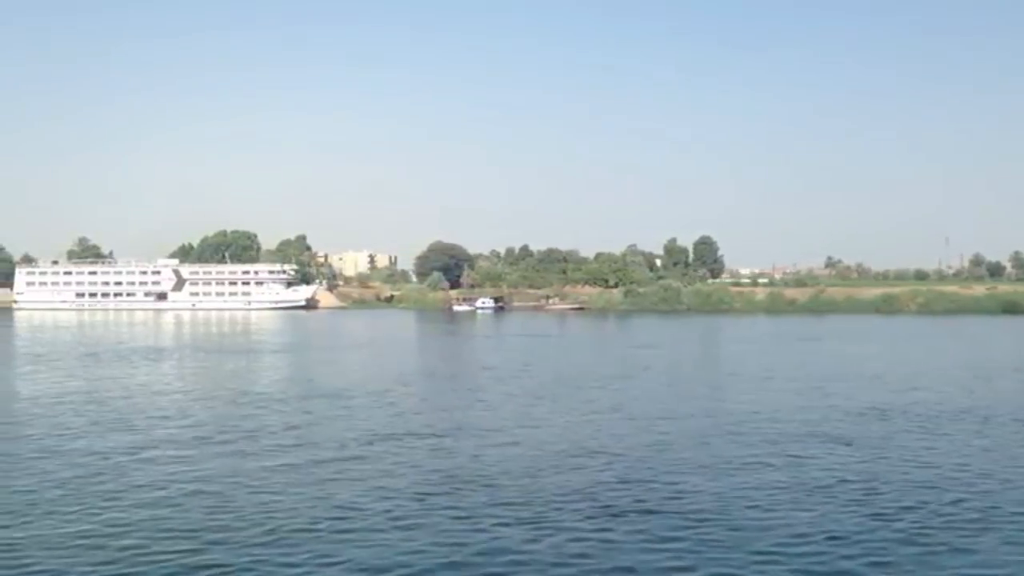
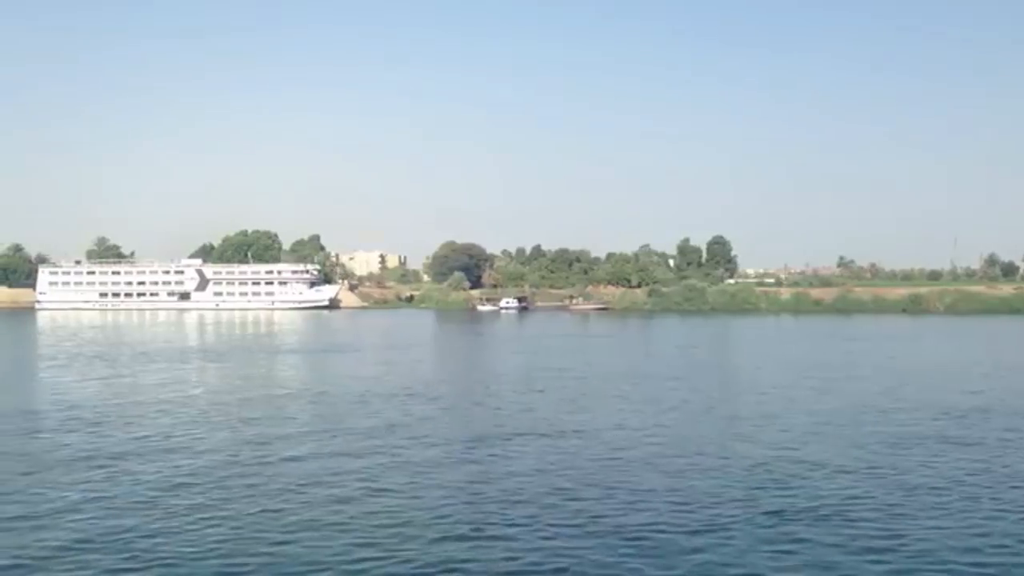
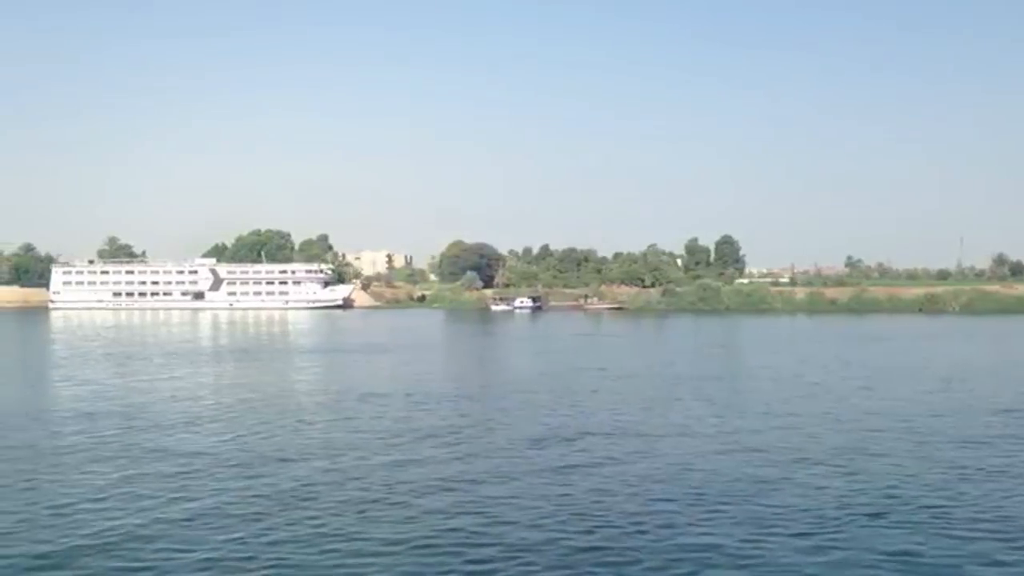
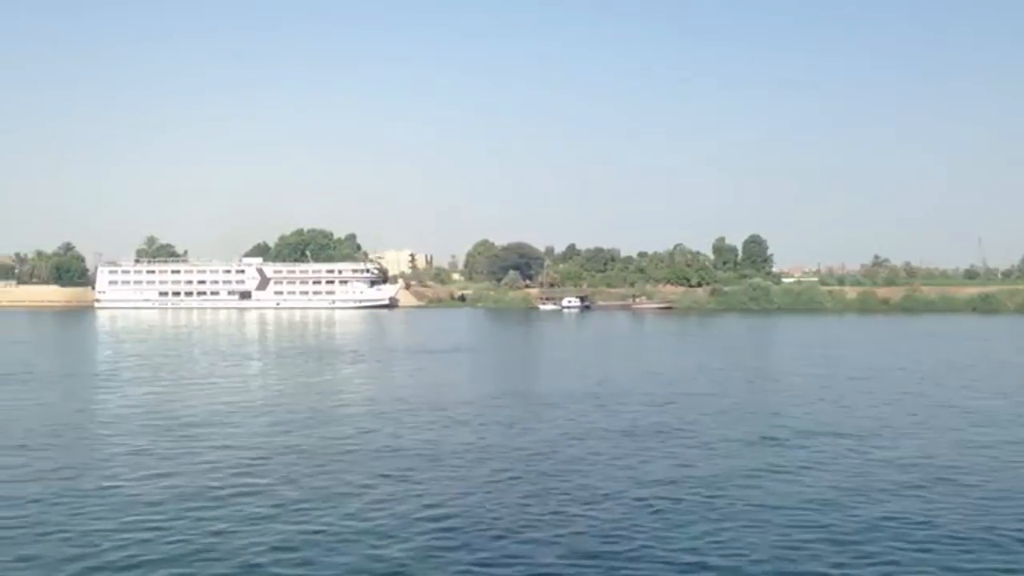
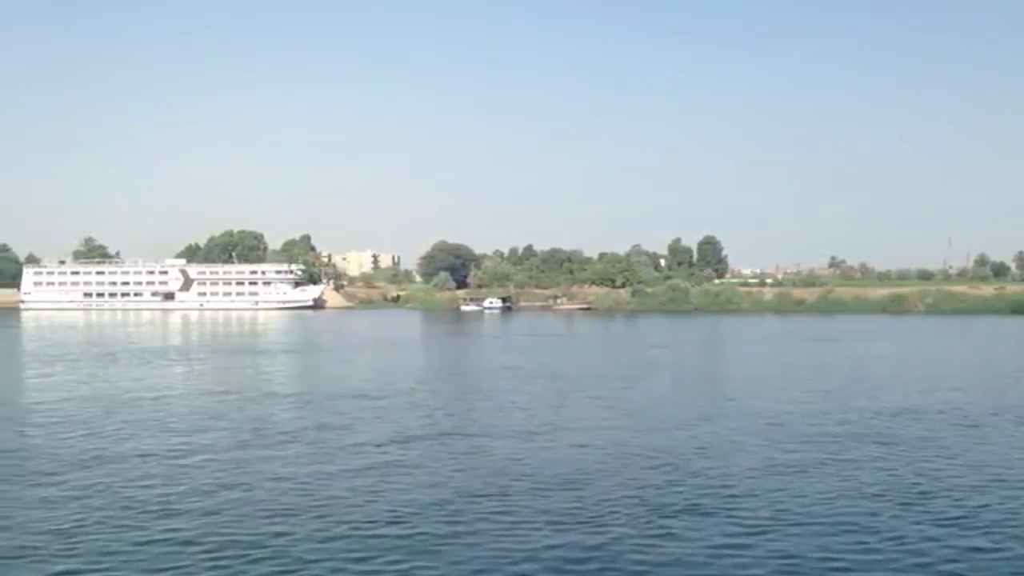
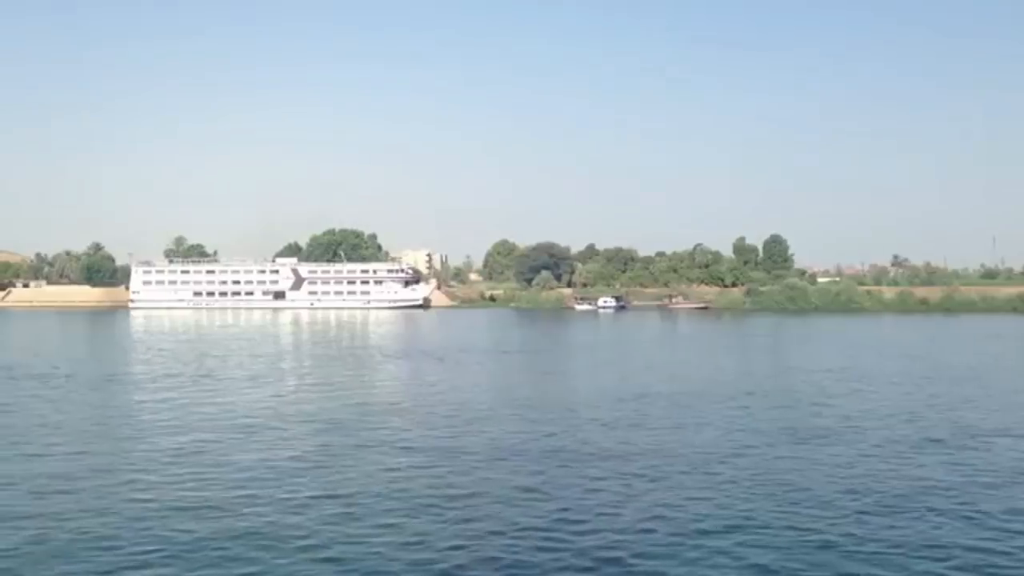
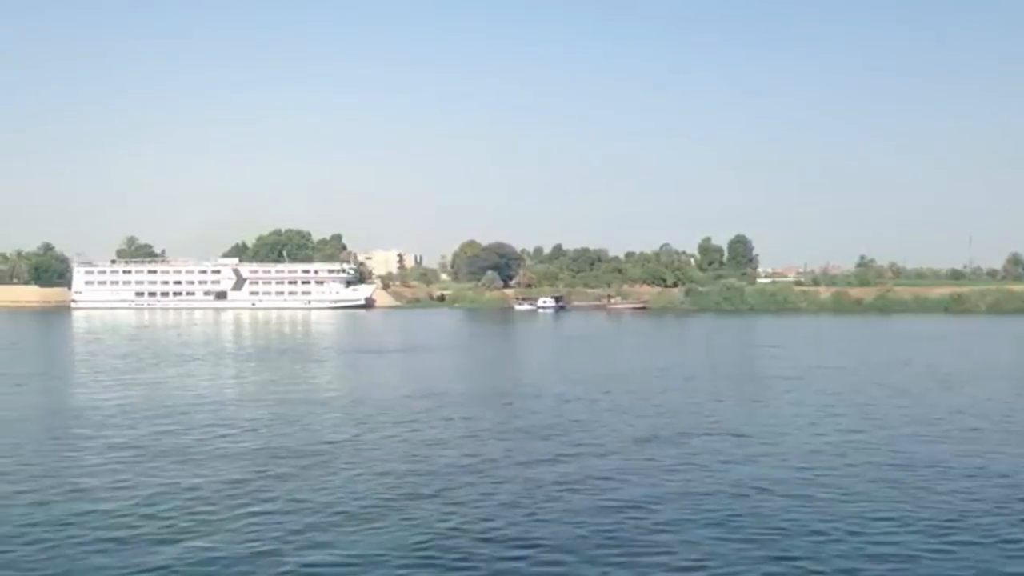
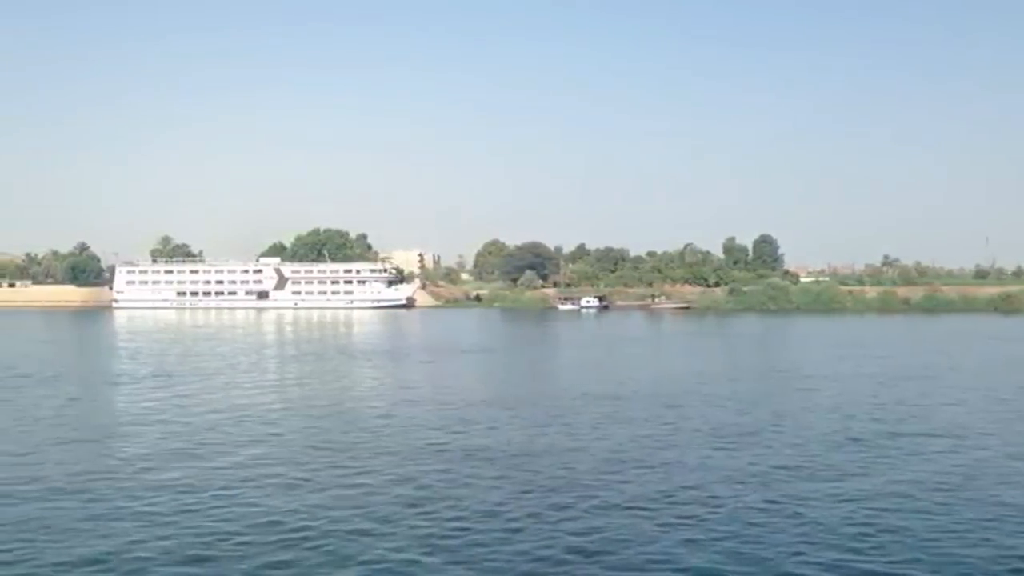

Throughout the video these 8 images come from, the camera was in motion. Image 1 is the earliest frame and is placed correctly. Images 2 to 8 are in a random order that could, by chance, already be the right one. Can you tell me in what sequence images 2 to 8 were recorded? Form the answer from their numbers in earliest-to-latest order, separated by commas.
5, 2, 3, 7, 4, 8, 6
